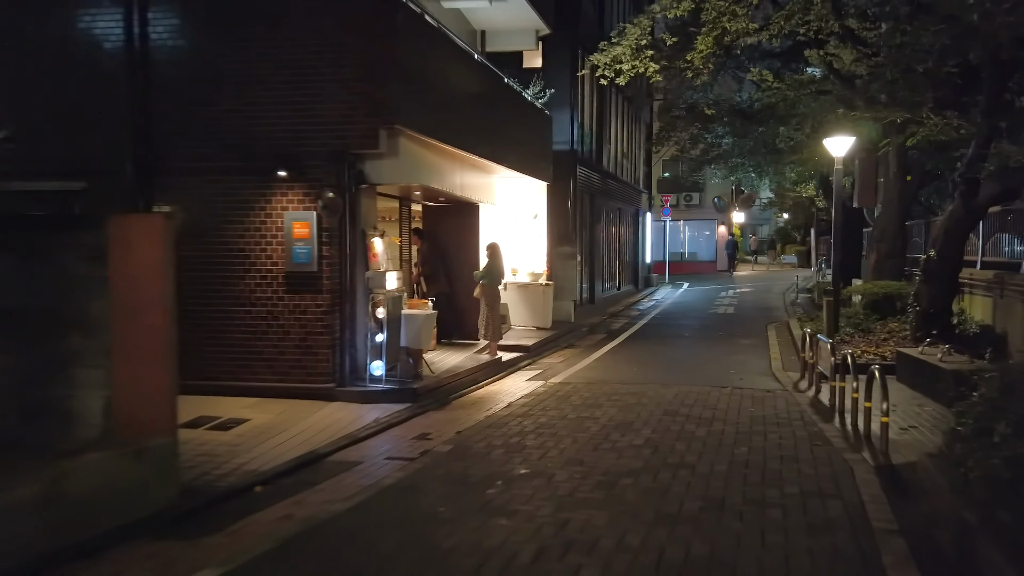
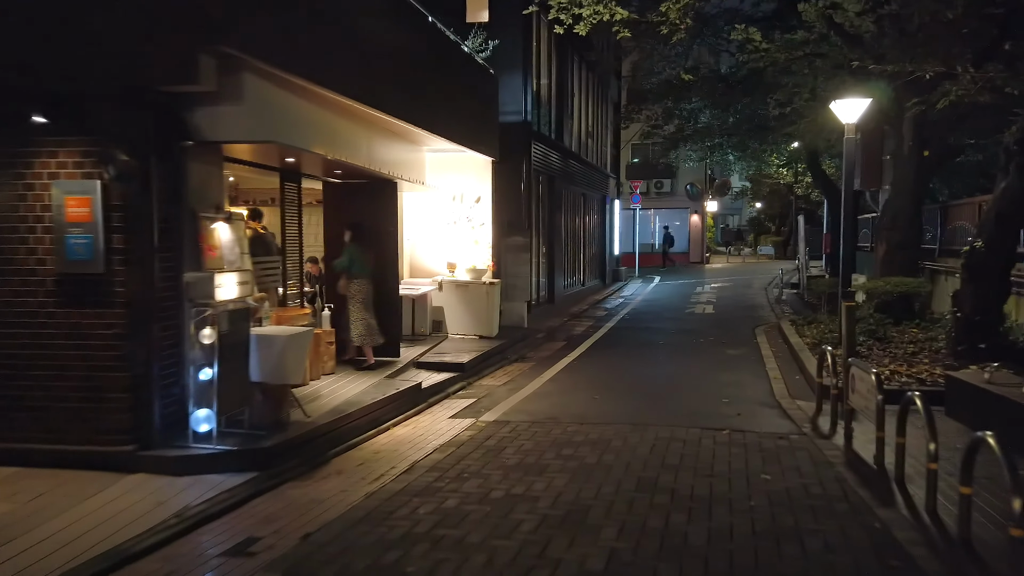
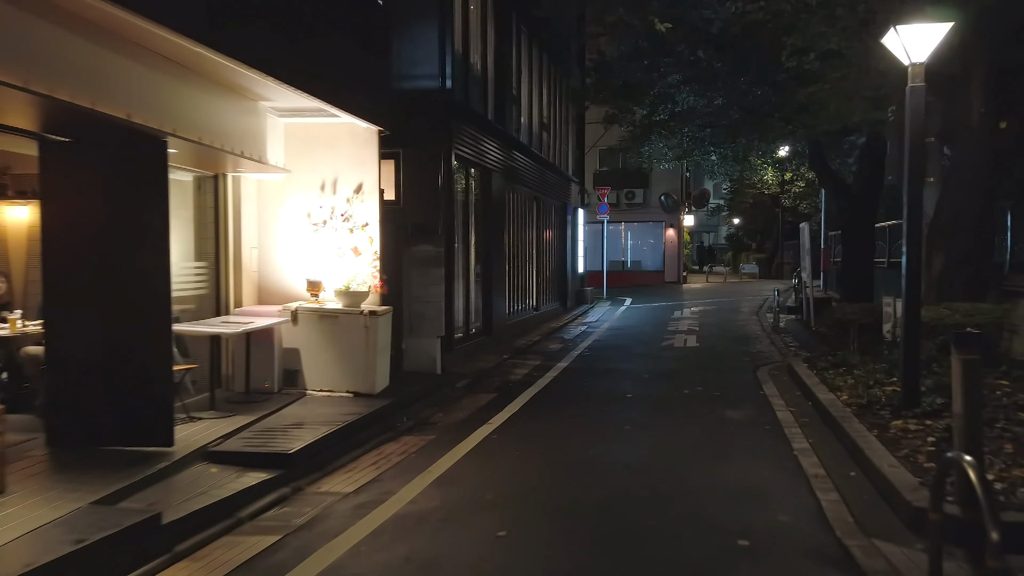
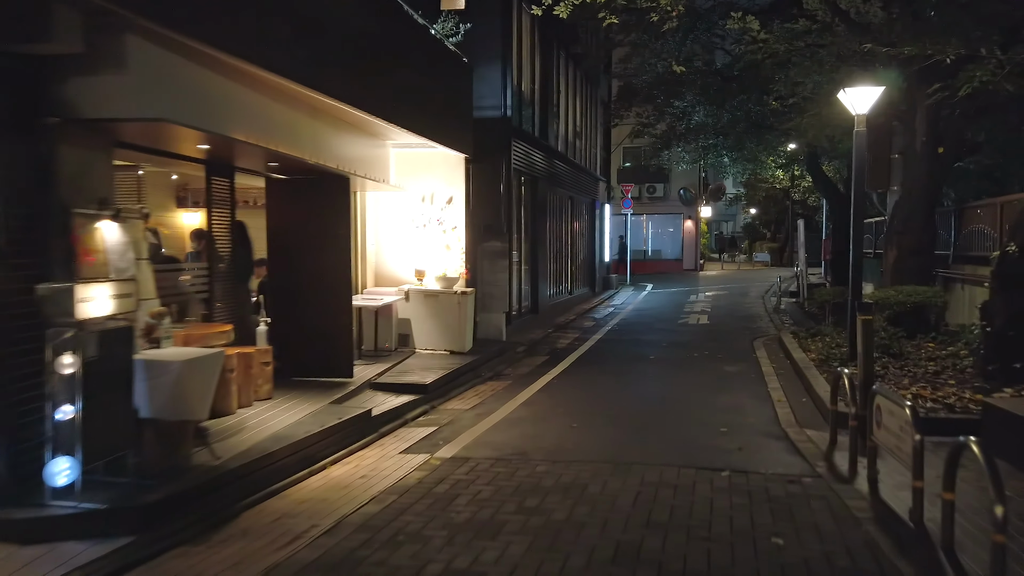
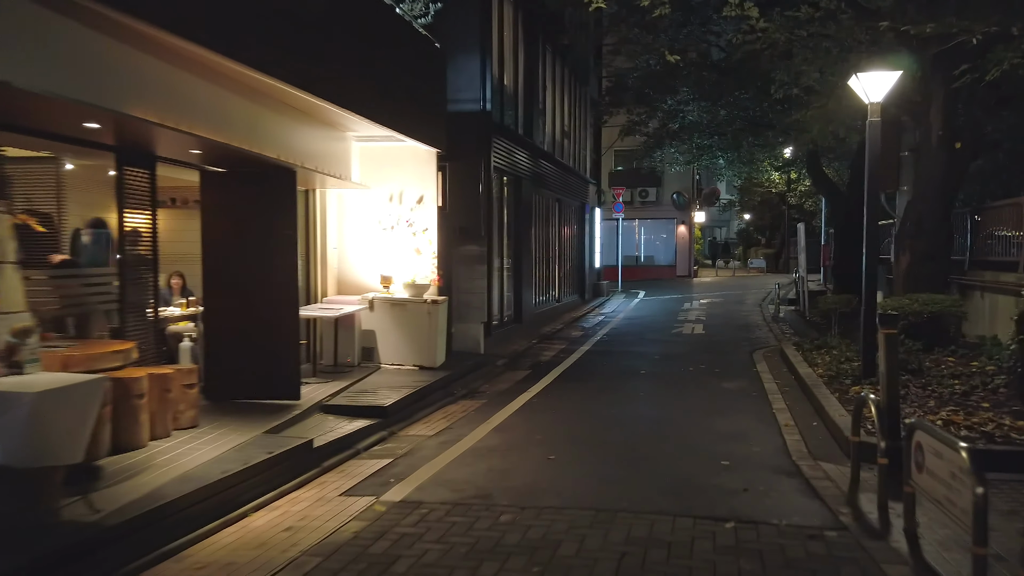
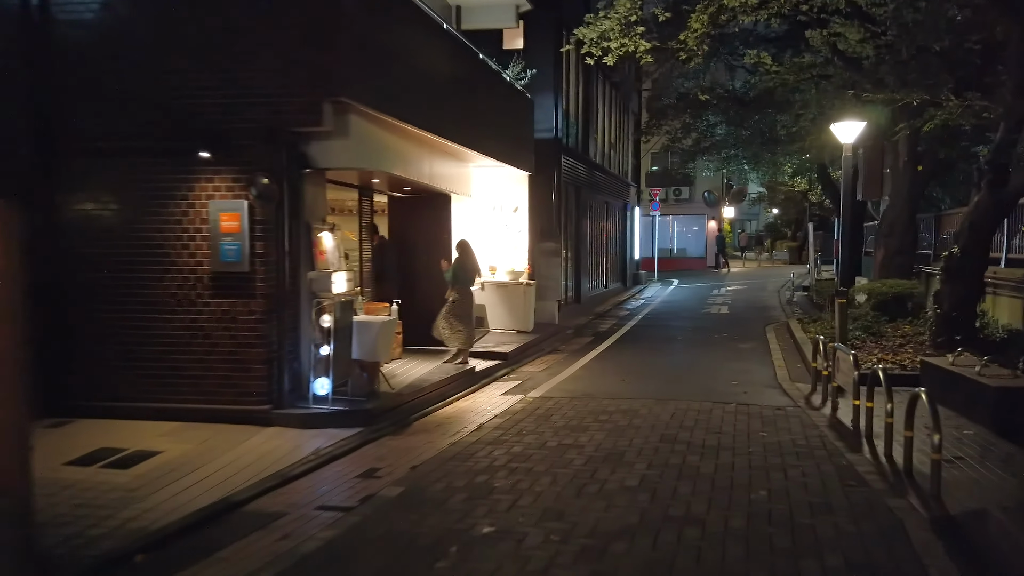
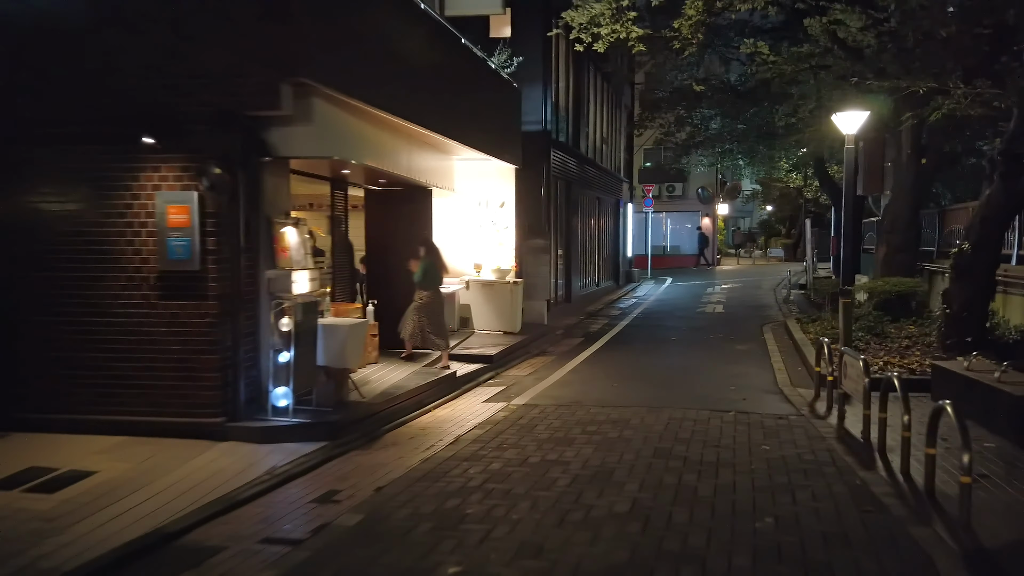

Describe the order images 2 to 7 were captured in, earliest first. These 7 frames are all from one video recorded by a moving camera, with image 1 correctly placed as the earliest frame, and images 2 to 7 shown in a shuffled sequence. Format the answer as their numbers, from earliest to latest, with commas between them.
6, 7, 2, 4, 5, 3
